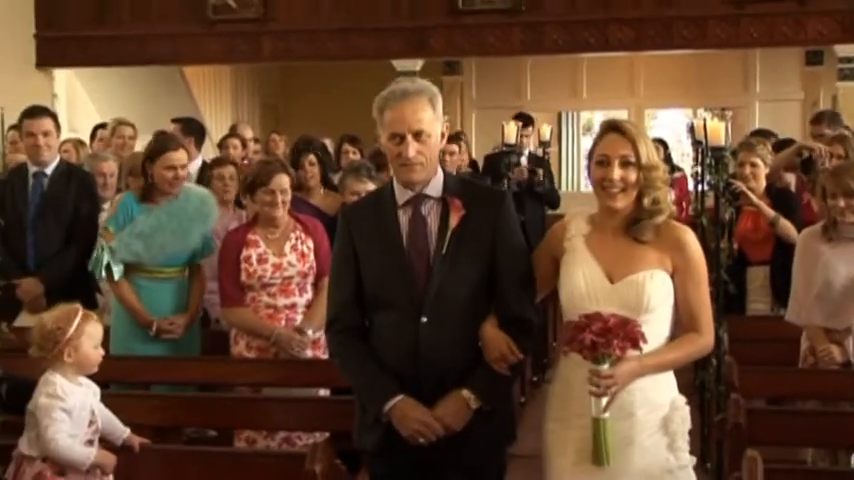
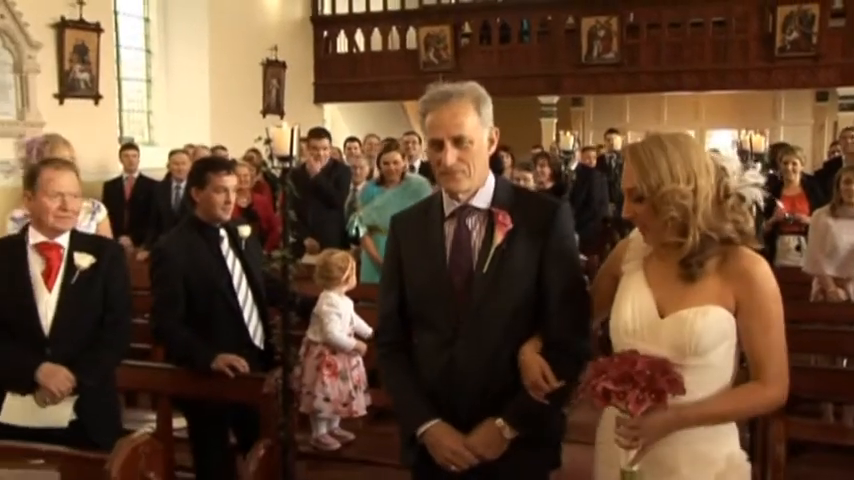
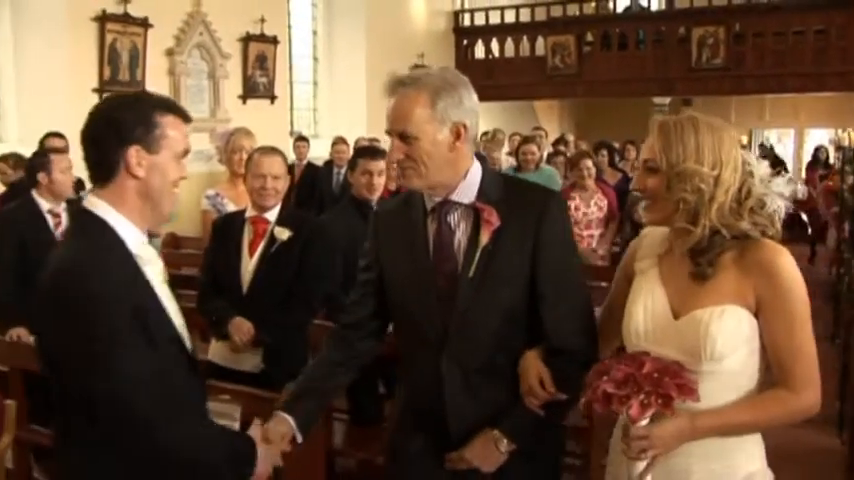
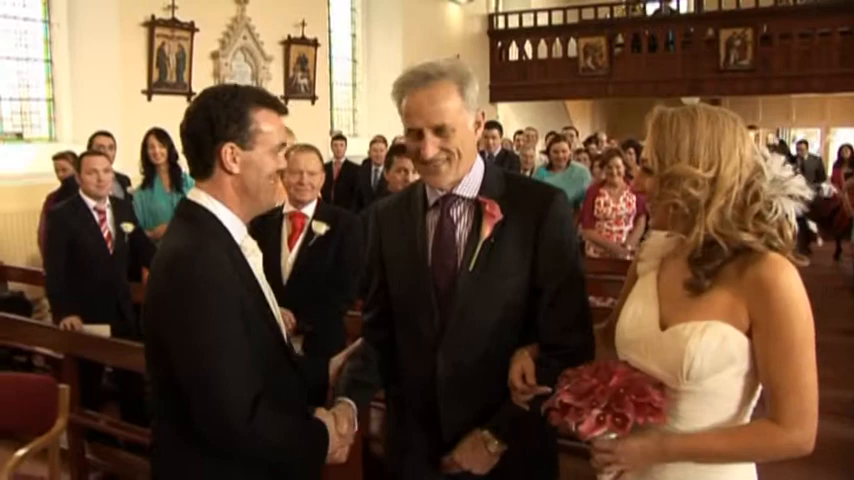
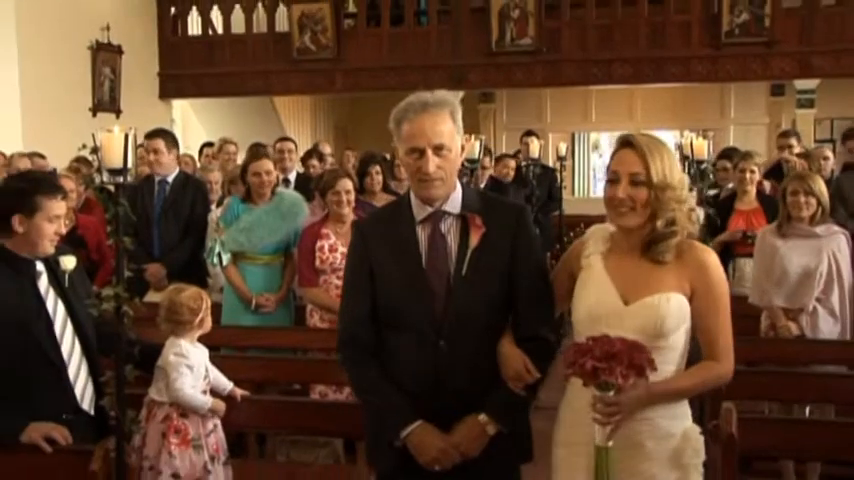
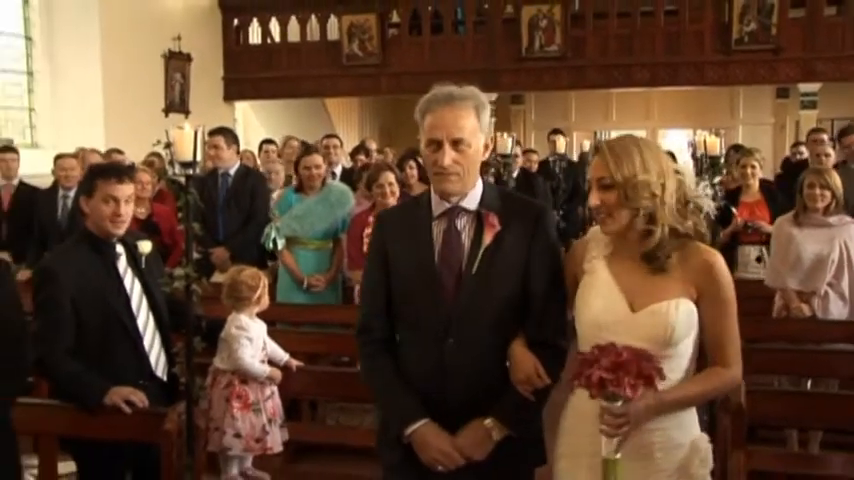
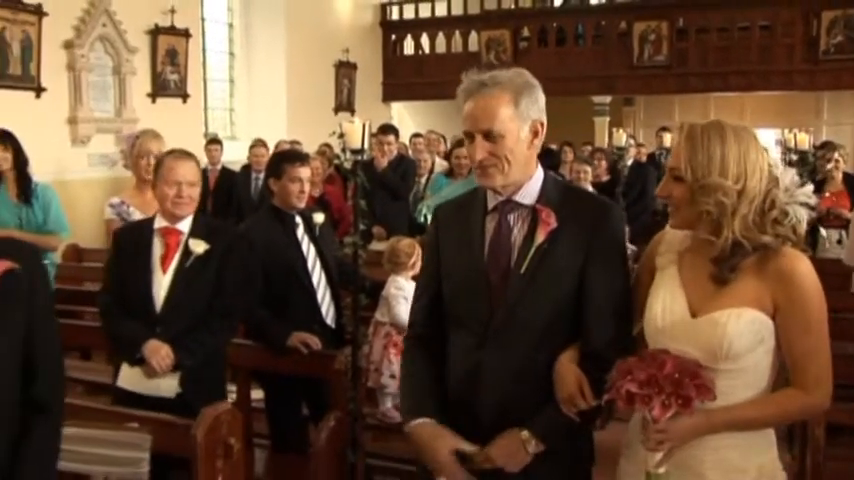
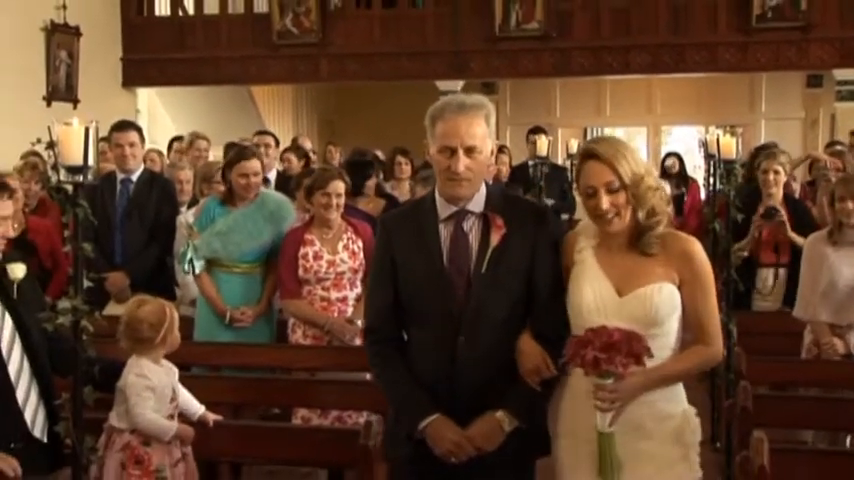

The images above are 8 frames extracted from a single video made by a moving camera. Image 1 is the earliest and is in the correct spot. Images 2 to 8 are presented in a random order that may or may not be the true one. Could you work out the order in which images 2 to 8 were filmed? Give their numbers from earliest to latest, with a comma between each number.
8, 5, 6, 2, 7, 3, 4
